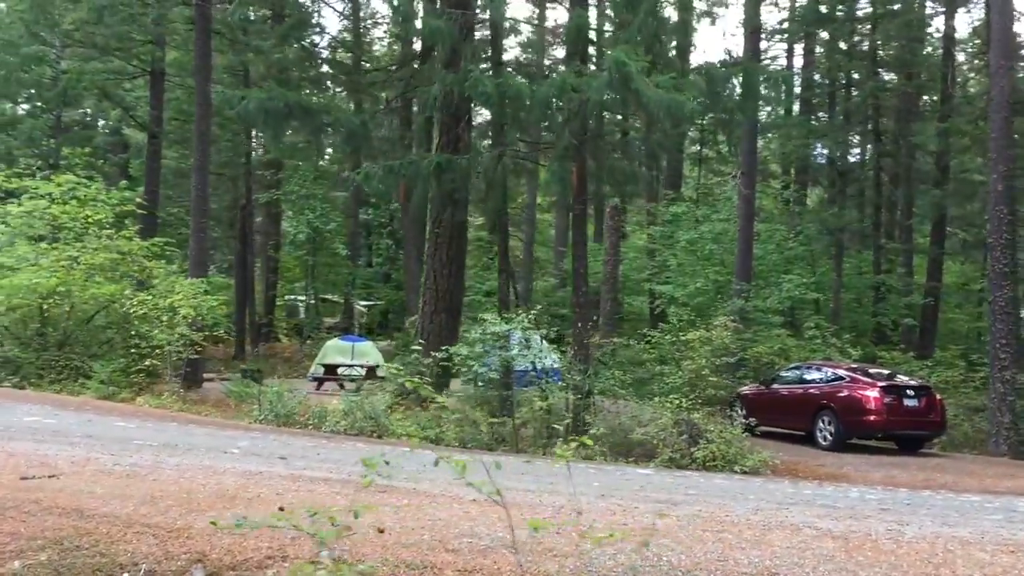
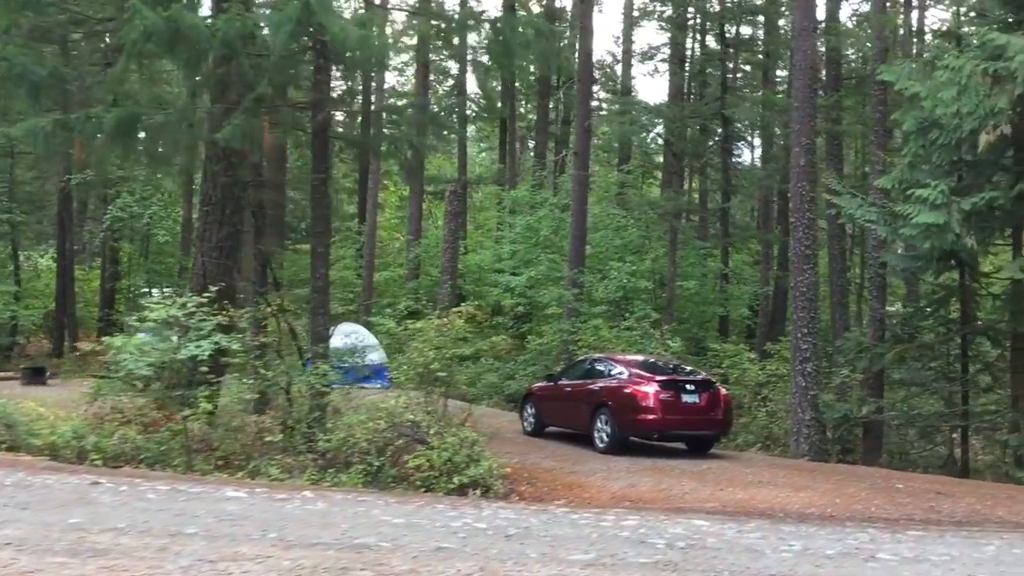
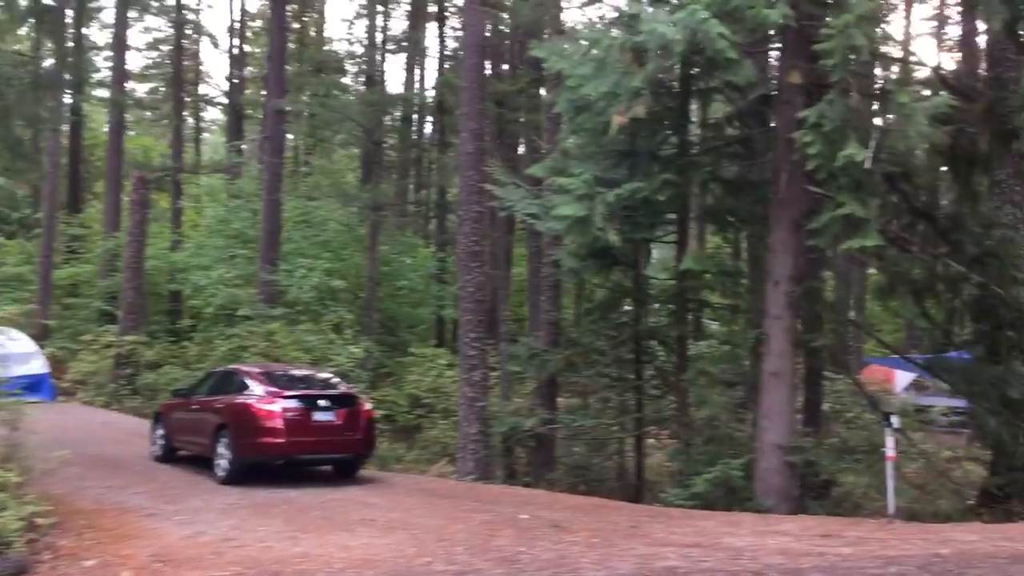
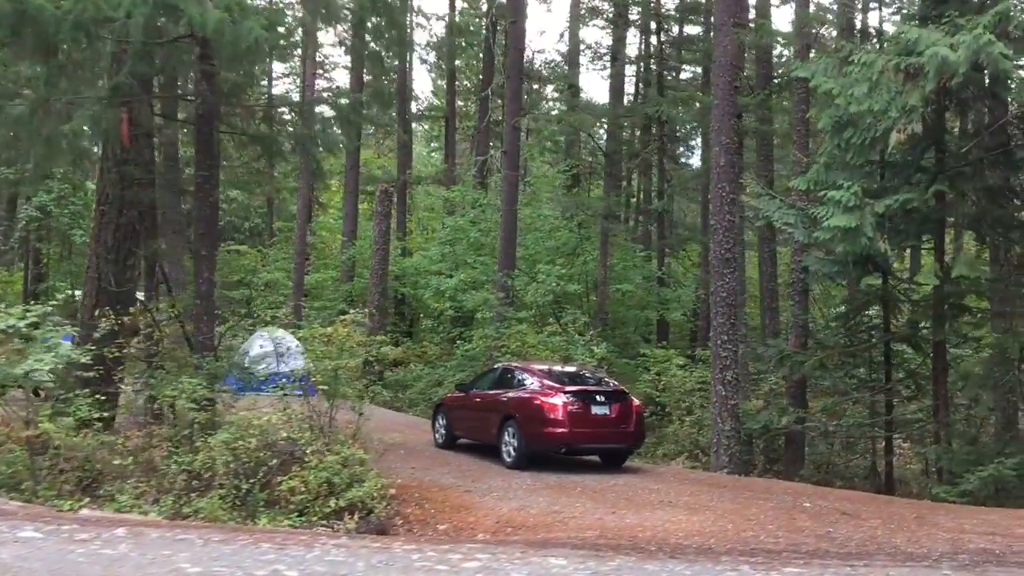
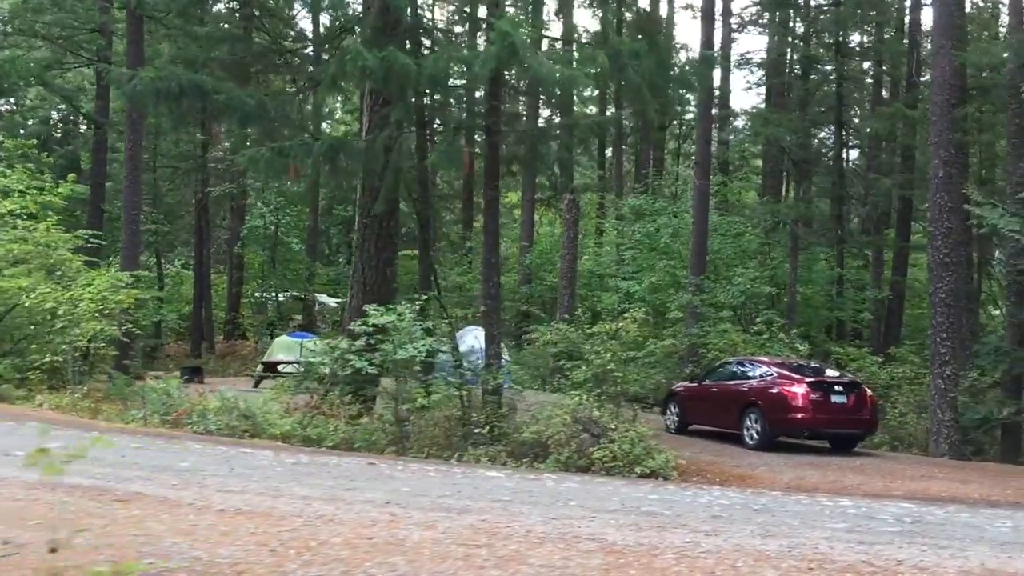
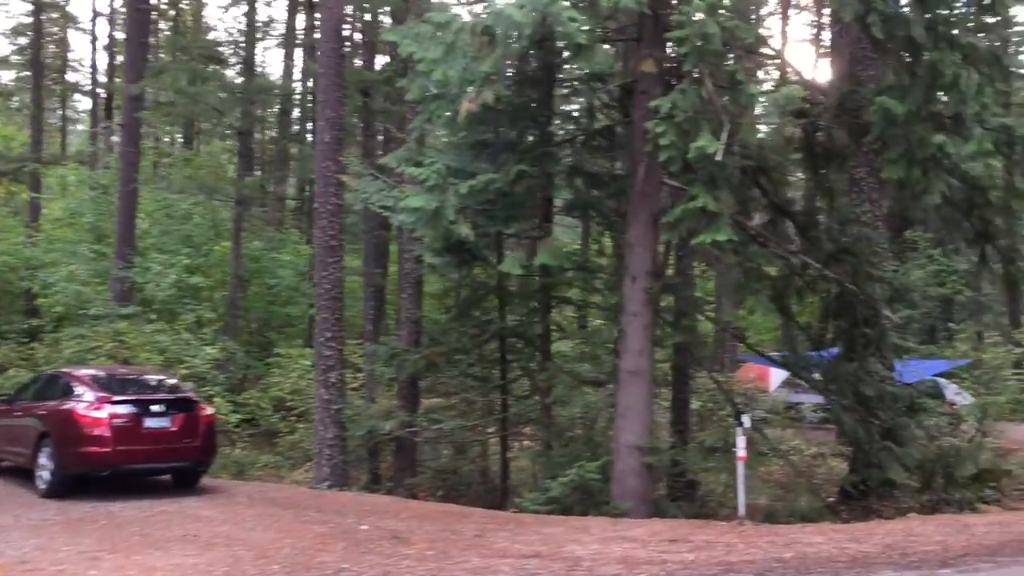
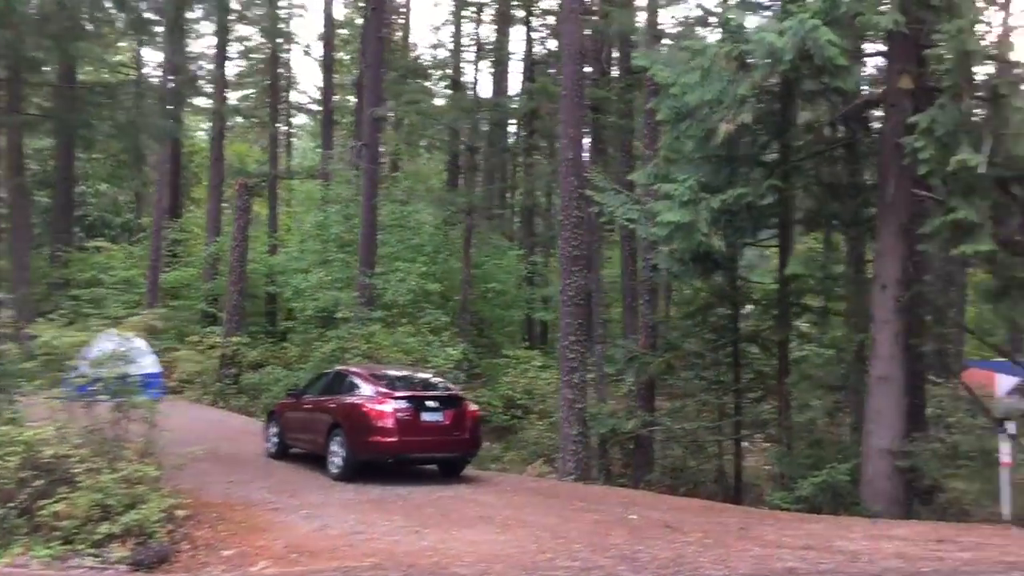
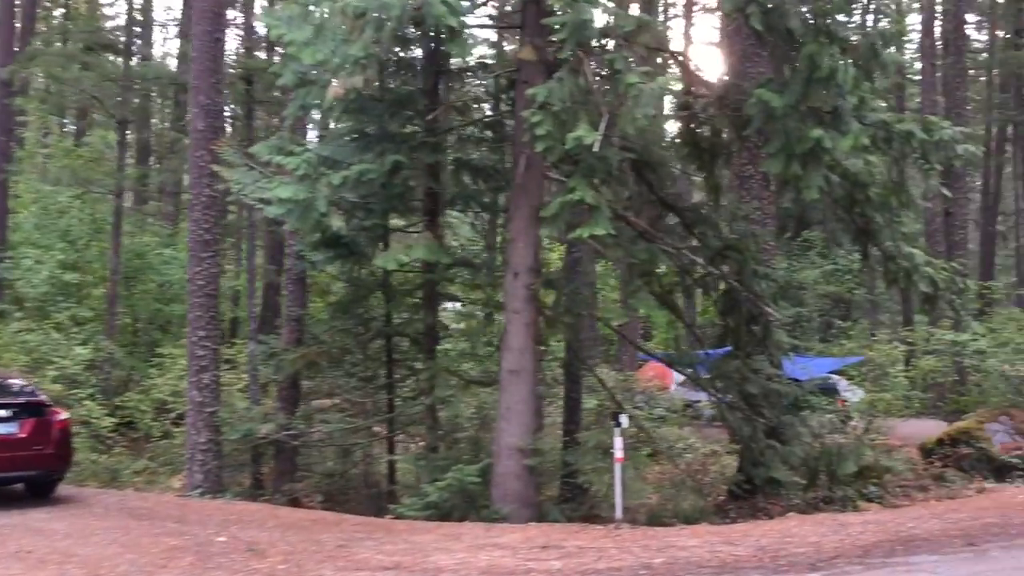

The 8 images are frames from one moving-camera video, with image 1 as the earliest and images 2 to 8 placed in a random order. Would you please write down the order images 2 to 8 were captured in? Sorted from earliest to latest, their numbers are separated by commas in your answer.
5, 2, 4, 7, 3, 6, 8
